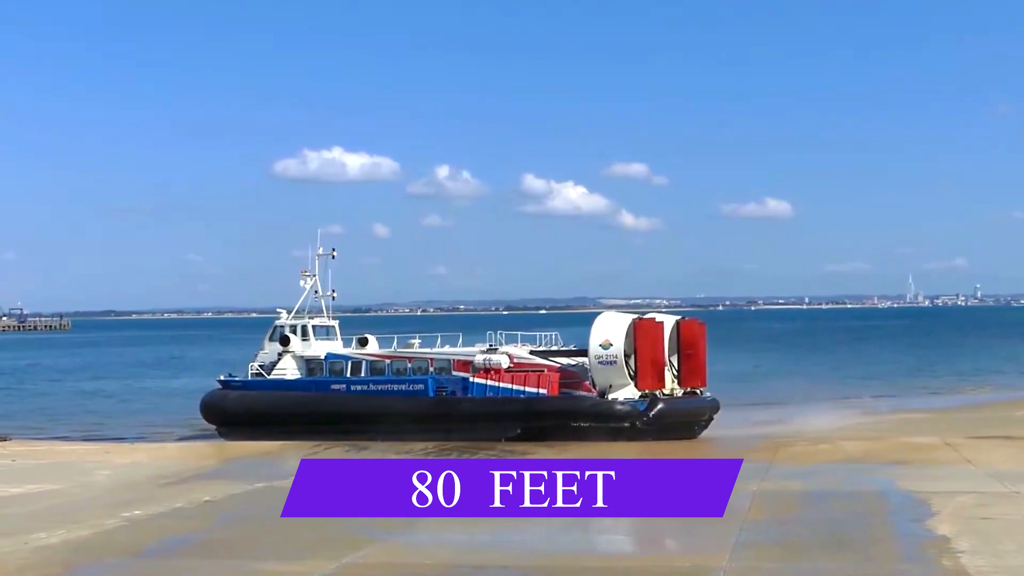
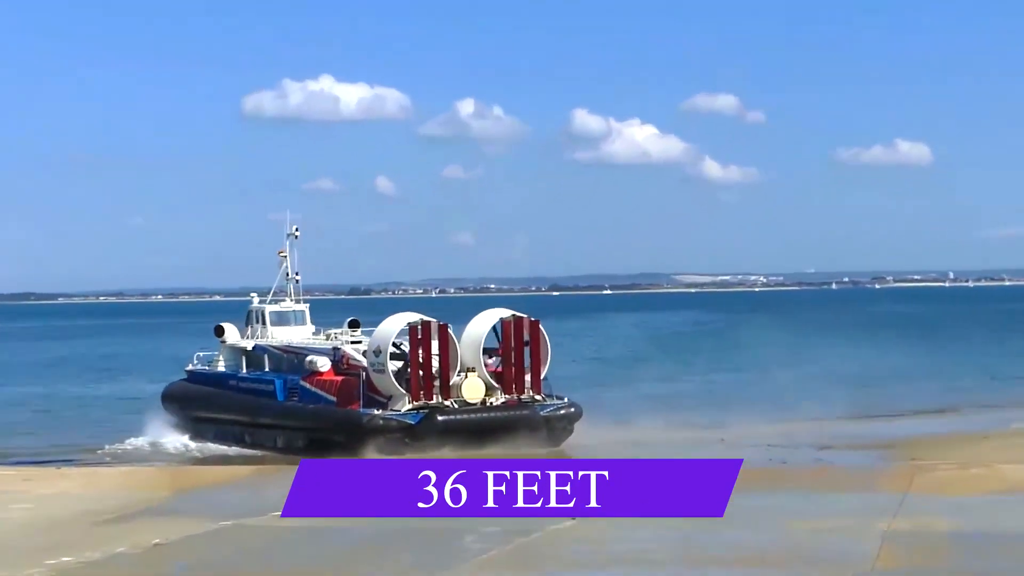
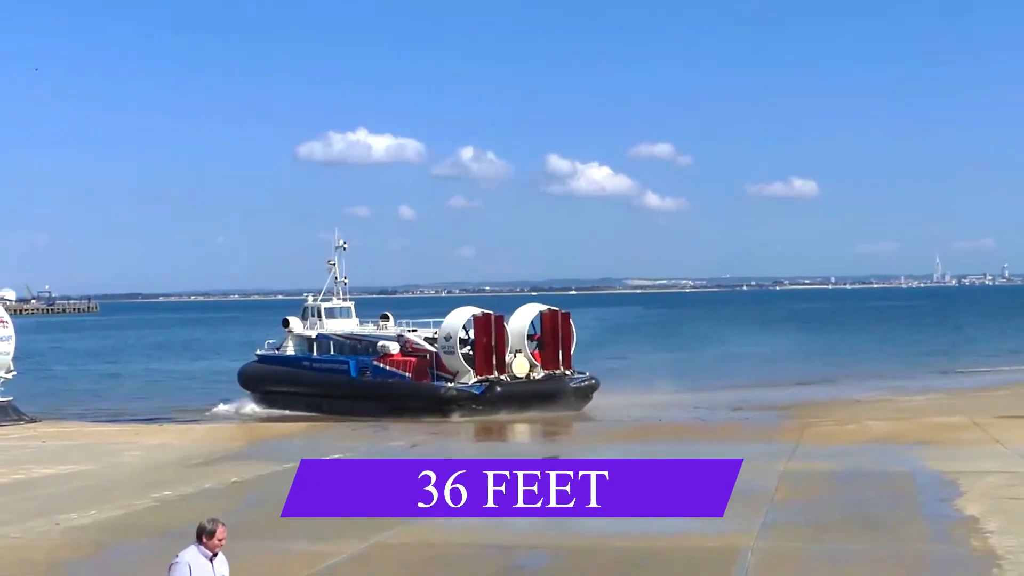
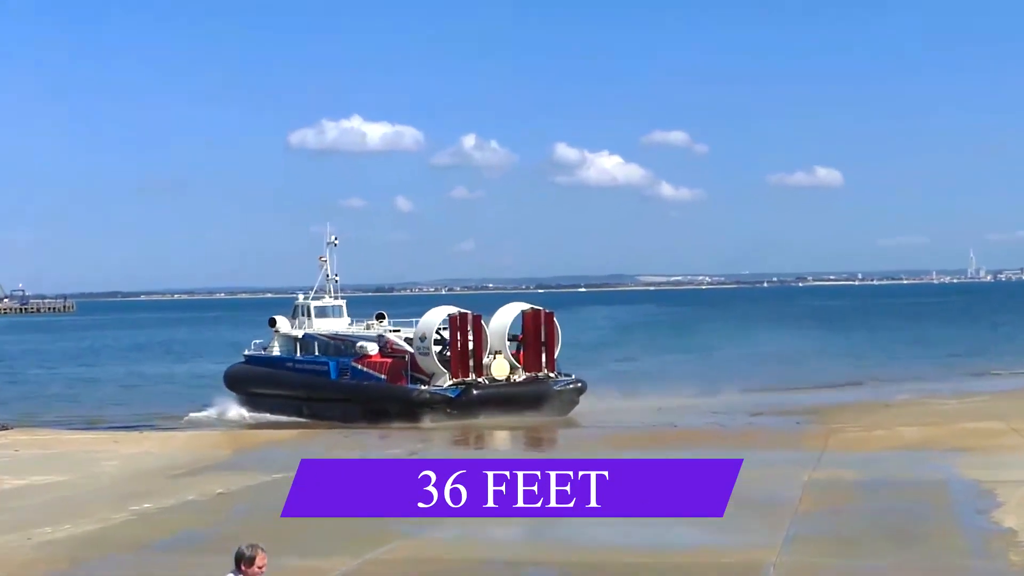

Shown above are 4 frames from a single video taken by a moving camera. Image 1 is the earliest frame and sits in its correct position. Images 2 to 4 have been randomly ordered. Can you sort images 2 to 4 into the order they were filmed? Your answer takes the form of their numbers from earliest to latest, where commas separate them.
3, 4, 2
